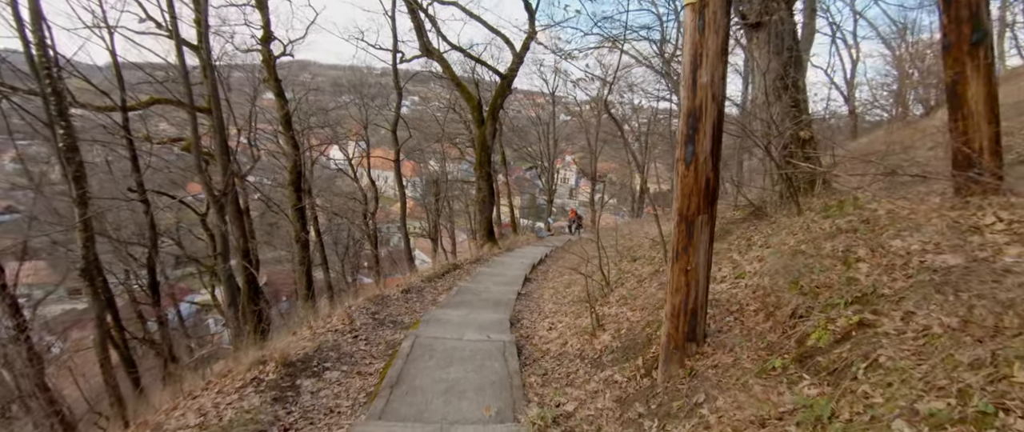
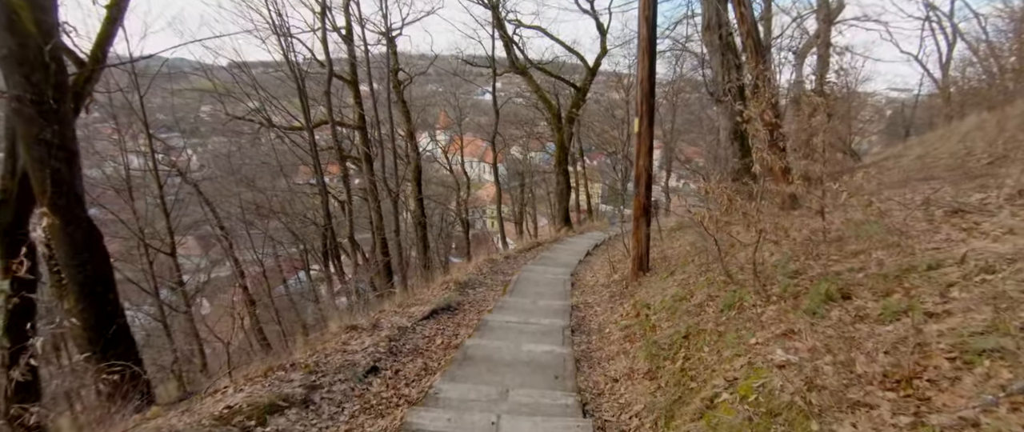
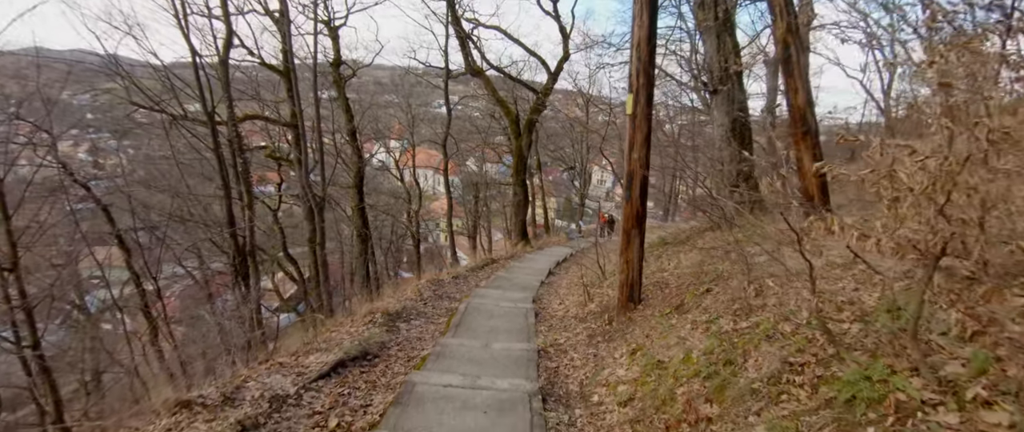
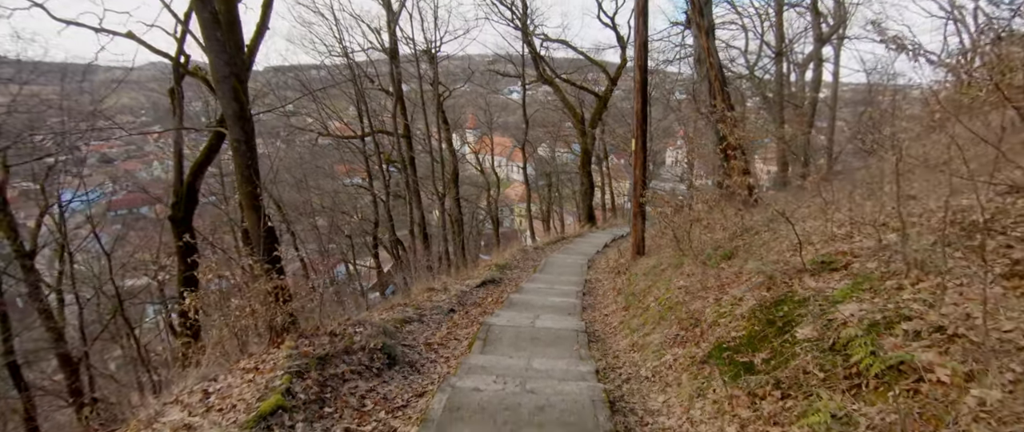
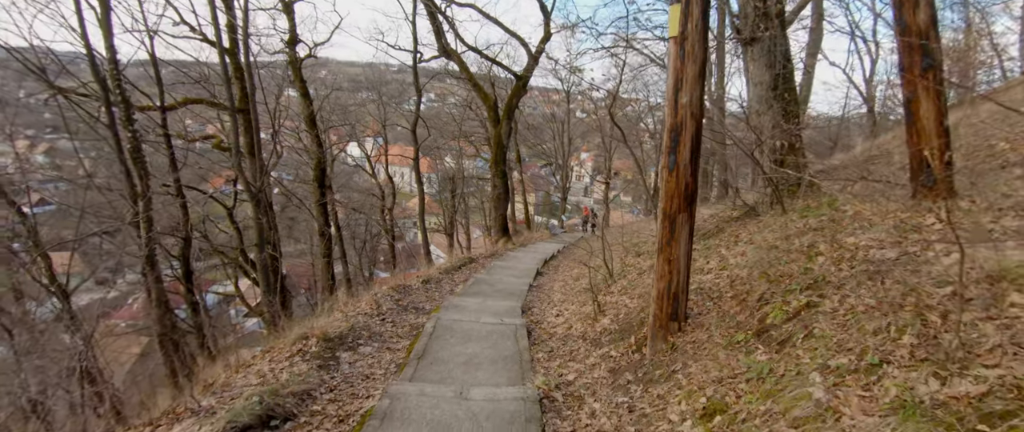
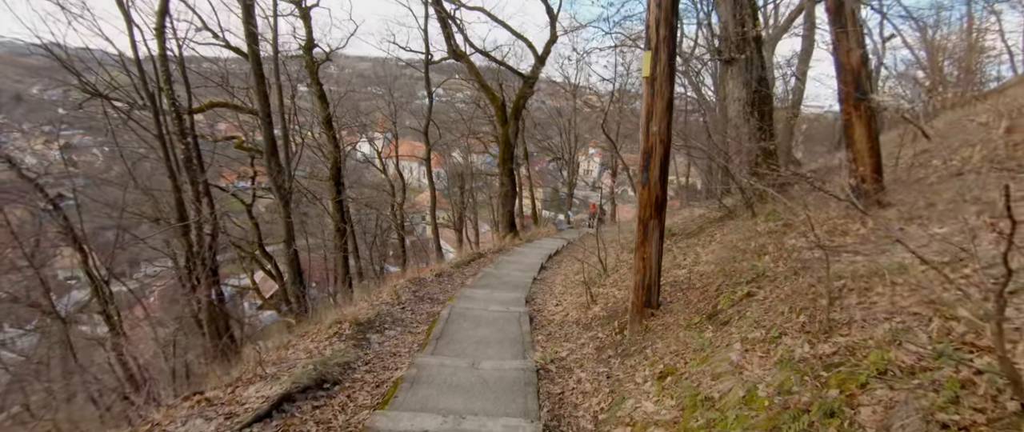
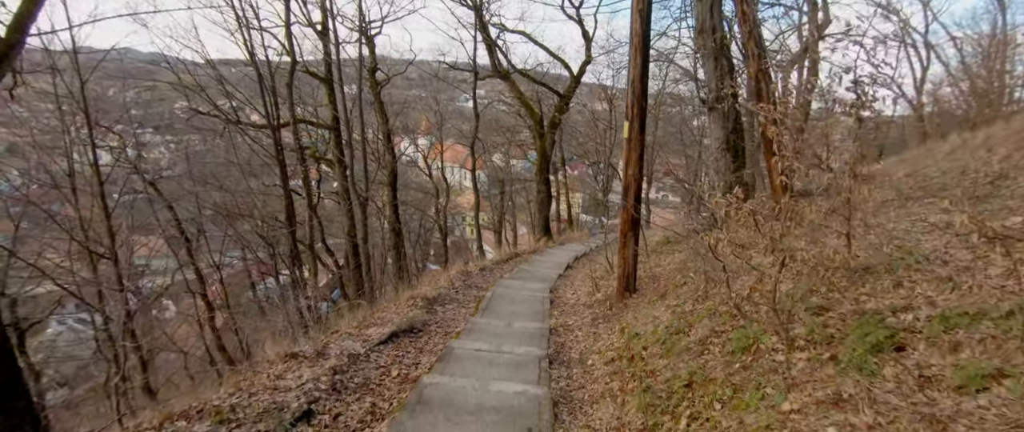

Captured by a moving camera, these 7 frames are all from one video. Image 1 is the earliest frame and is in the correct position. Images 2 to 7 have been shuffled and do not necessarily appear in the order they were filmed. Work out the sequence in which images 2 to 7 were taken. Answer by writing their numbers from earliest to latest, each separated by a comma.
5, 6, 3, 7, 2, 4
